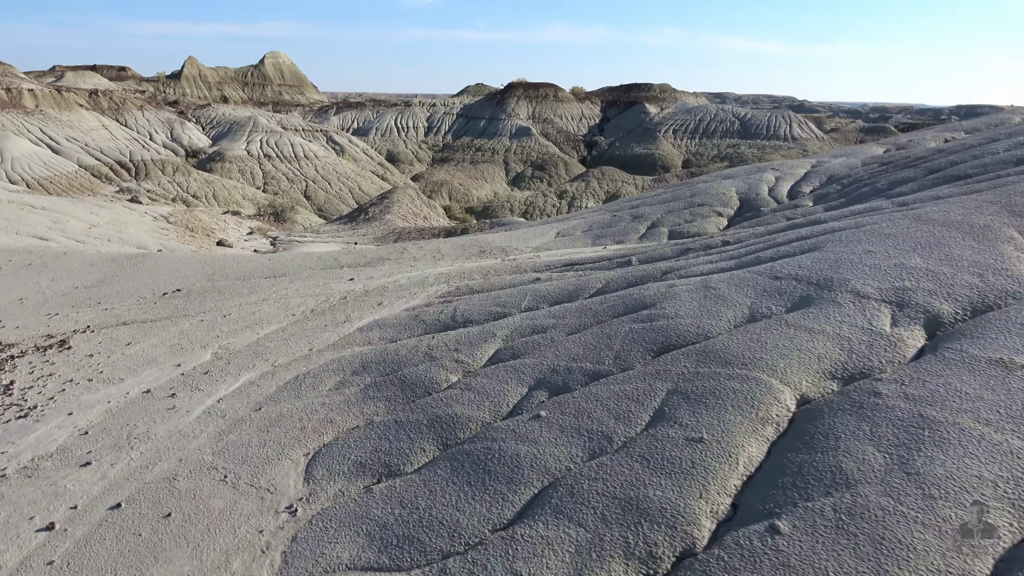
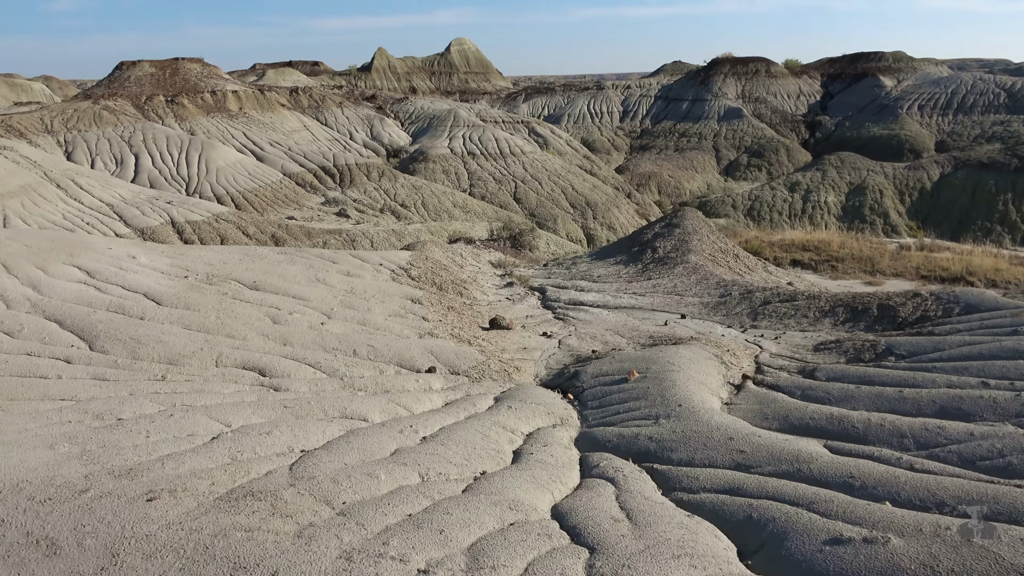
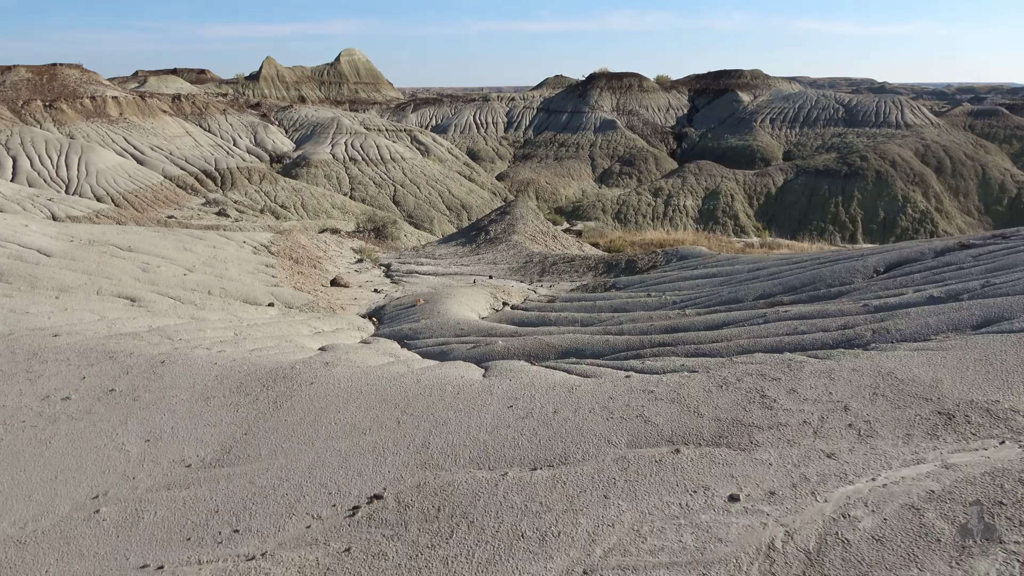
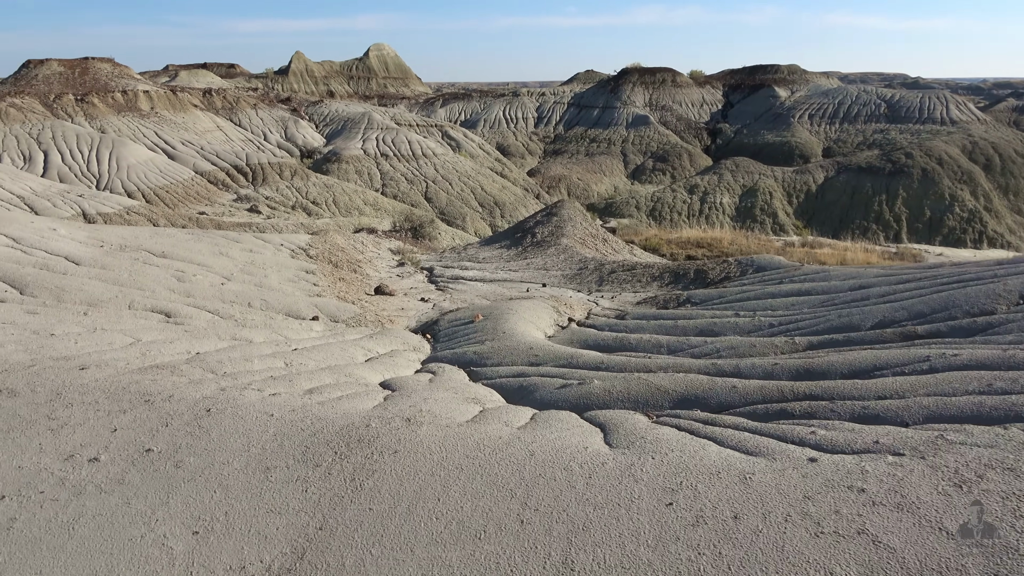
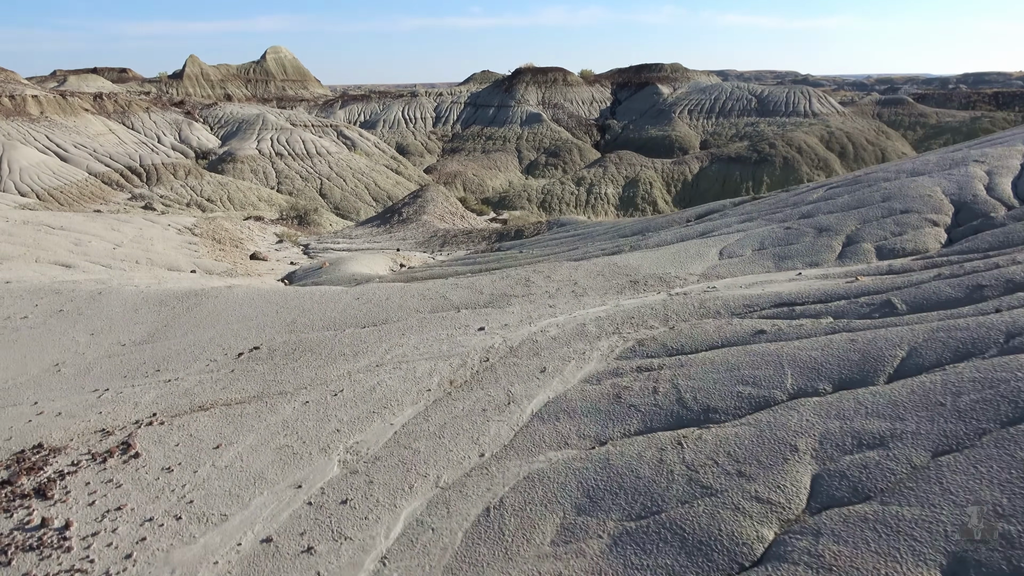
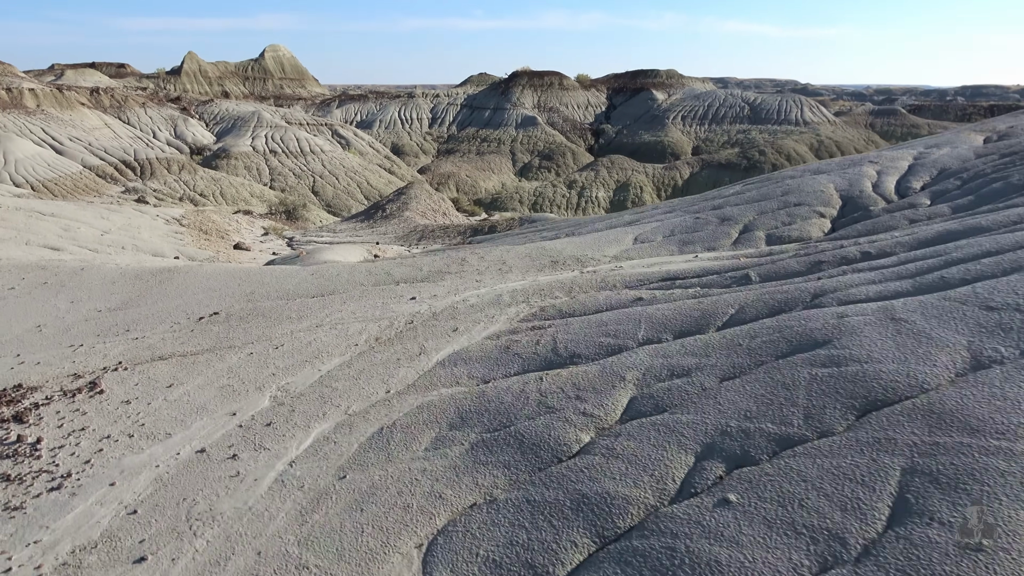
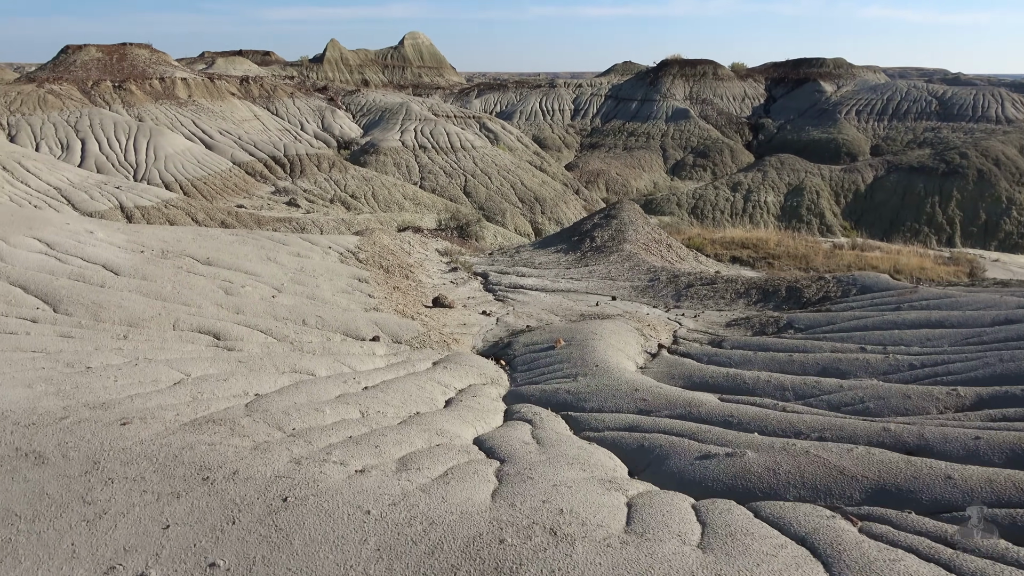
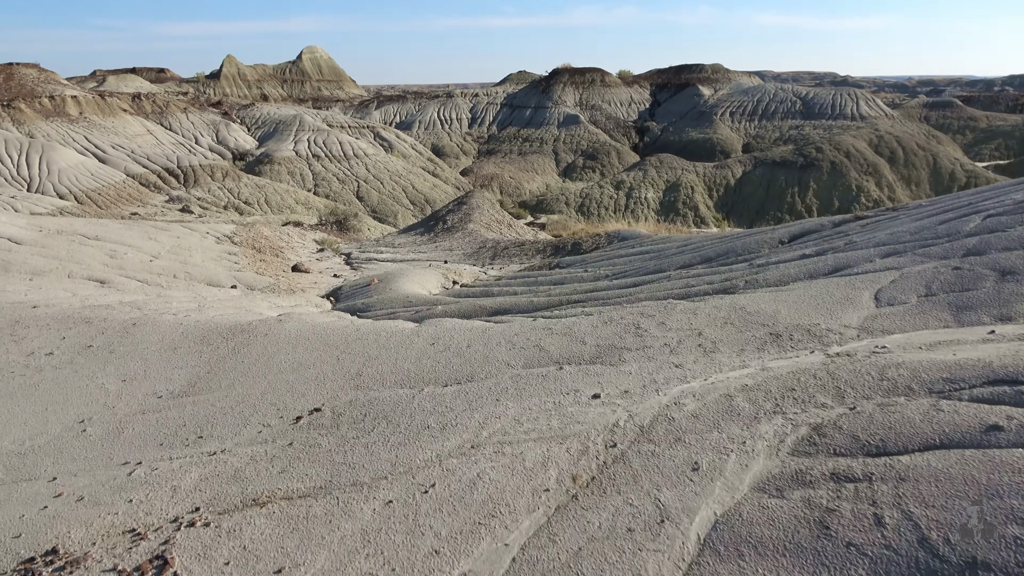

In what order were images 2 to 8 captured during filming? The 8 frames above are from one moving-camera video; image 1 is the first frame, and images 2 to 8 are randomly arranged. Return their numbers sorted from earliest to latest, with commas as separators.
6, 5, 8, 3, 4, 7, 2
